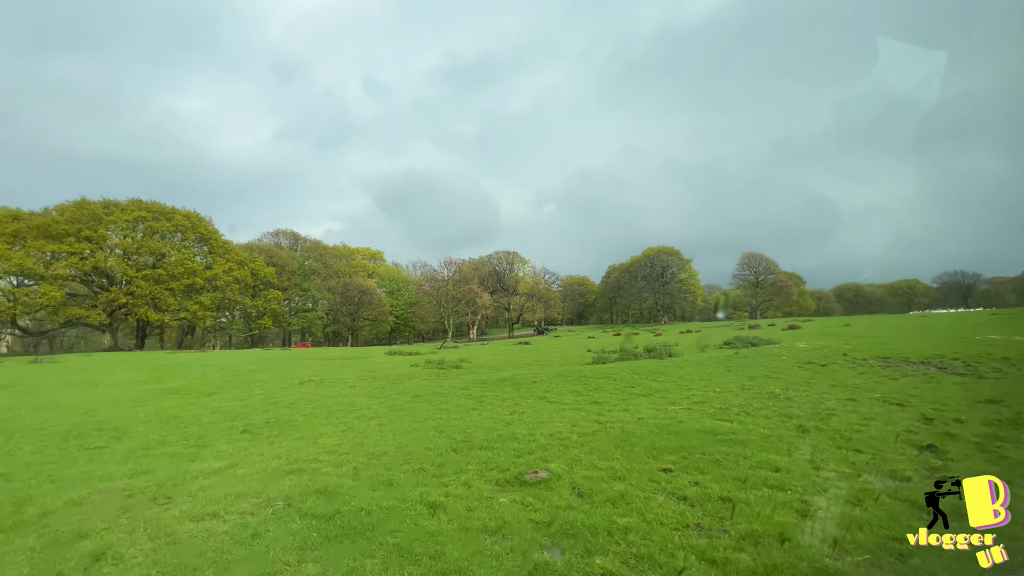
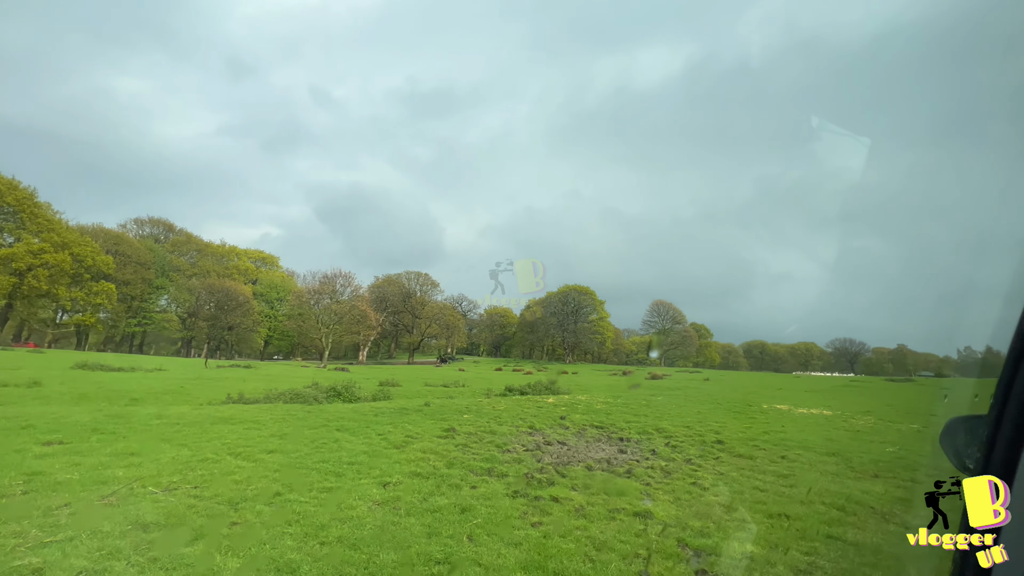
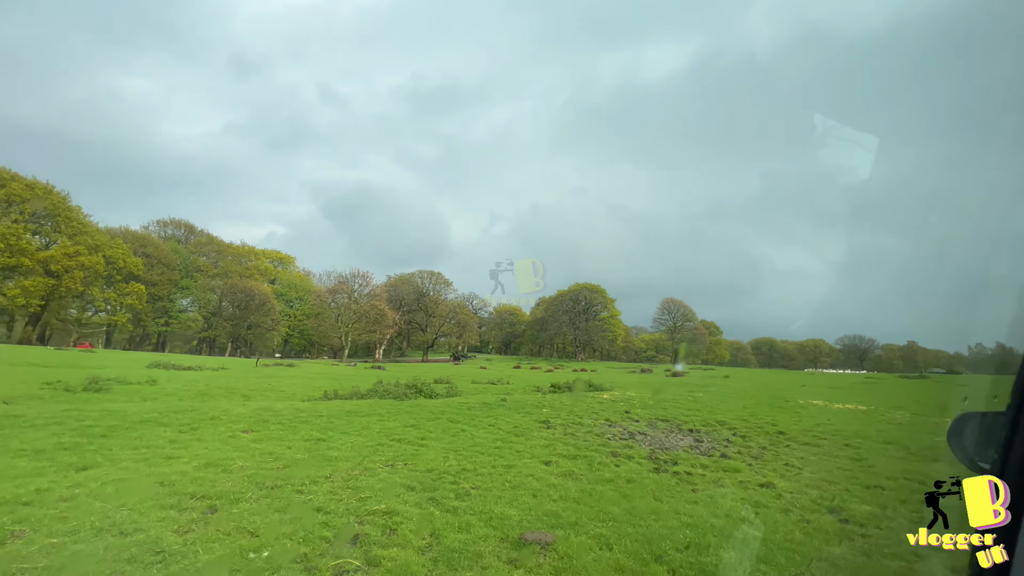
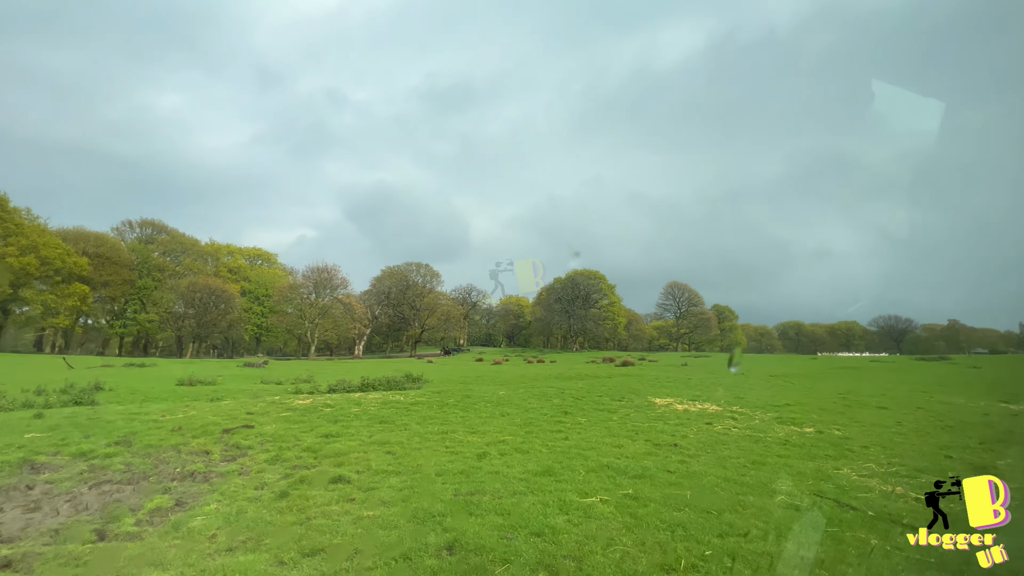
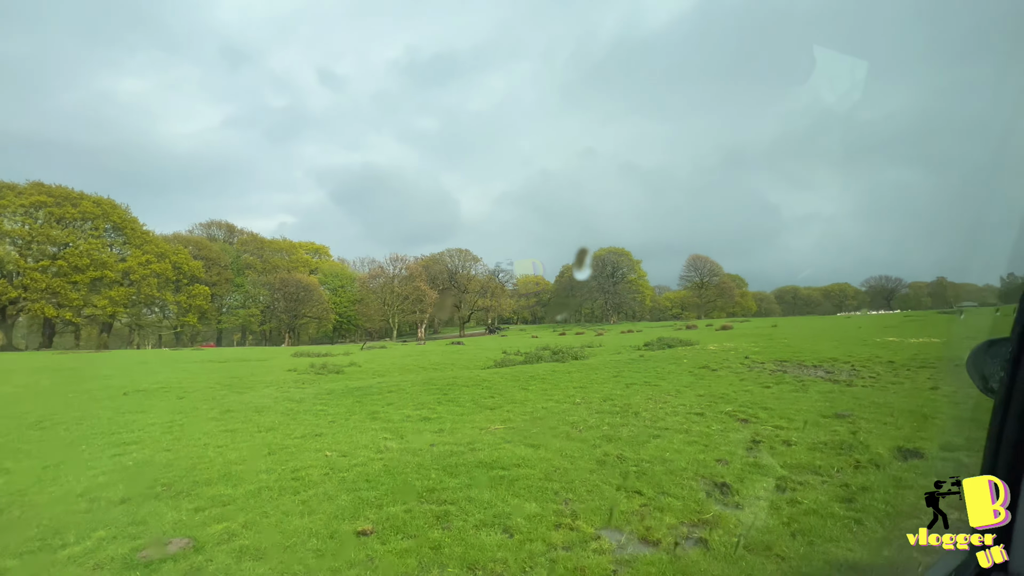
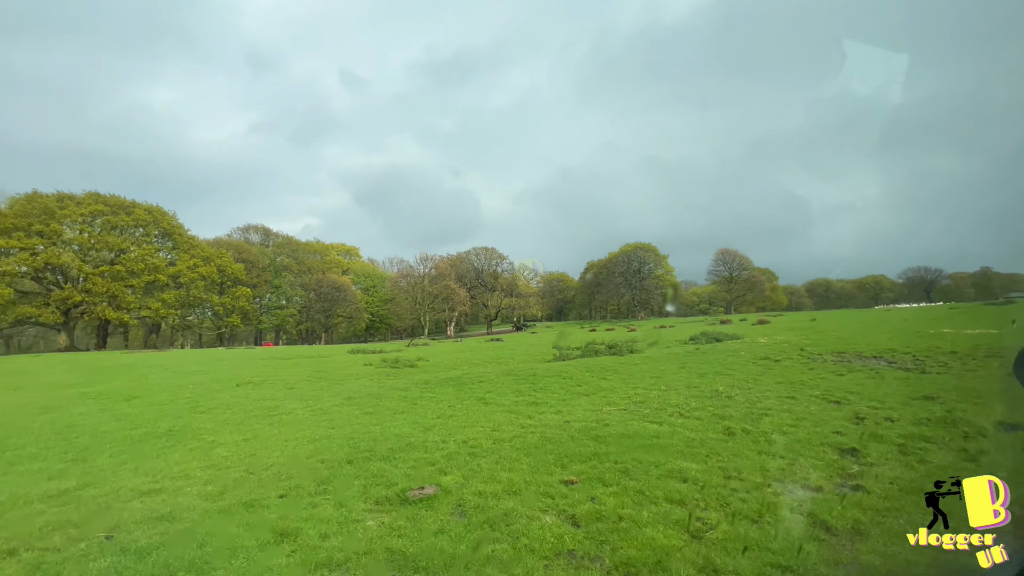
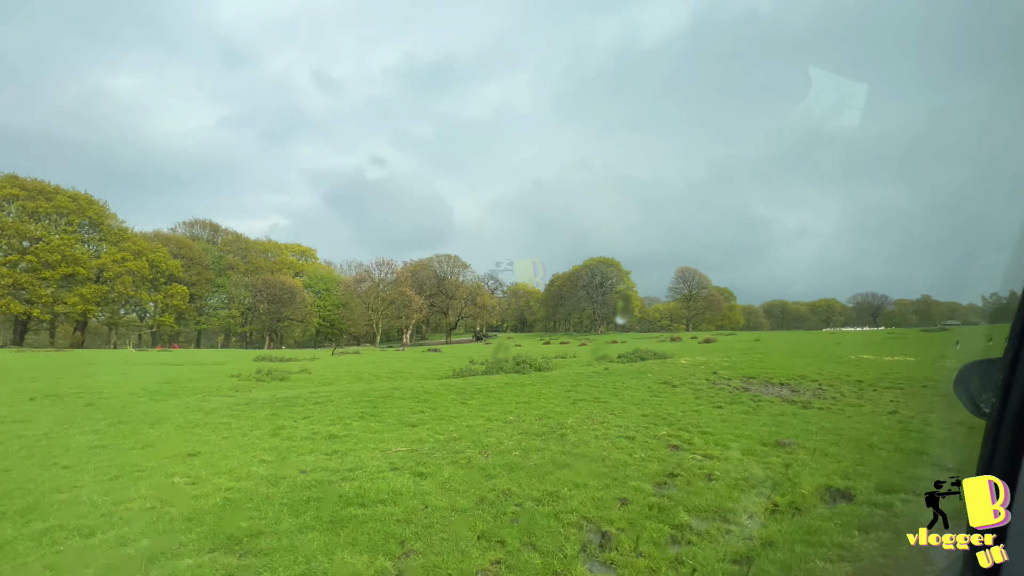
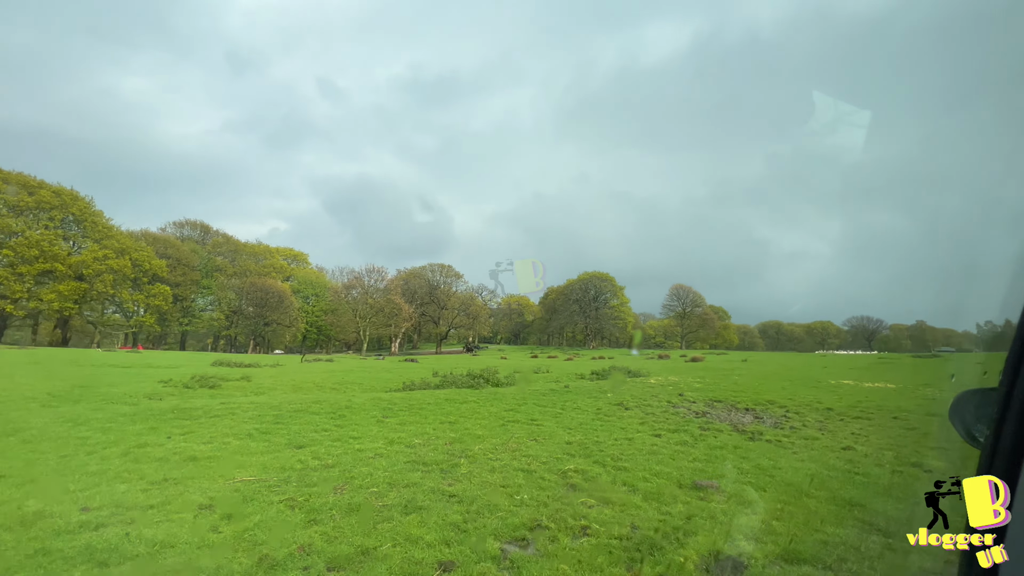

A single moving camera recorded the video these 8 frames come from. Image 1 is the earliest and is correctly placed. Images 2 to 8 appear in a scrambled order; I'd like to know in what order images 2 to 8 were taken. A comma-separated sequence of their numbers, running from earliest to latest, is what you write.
6, 5, 7, 8, 3, 2, 4
